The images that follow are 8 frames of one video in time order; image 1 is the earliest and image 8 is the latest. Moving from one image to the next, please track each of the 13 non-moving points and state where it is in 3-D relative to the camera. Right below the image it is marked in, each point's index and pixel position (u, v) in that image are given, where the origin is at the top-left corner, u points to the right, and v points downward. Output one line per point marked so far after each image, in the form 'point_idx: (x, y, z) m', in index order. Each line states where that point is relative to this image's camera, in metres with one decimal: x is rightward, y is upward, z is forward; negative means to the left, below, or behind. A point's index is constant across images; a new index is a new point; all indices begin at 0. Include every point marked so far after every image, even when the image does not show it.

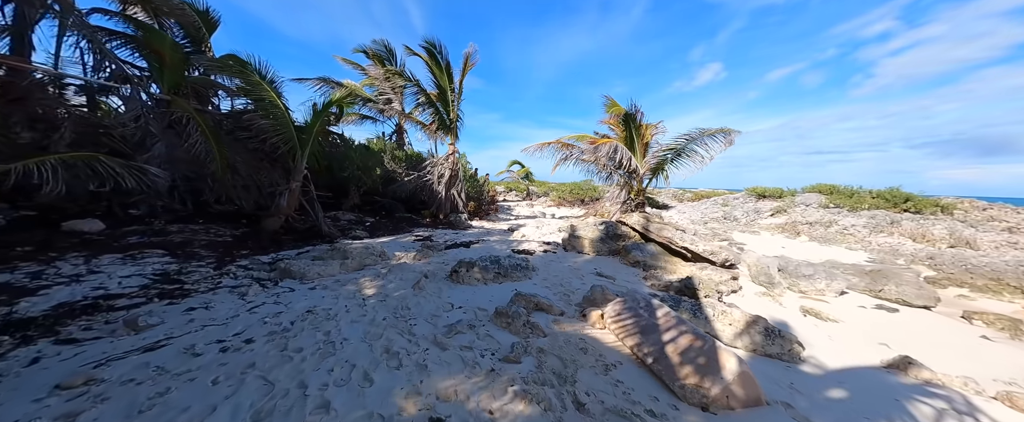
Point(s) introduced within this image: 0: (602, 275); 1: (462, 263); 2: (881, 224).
0: (+1.3, -0.9, +4.0) m
1: (-0.7, -0.8, +4.1) m
2: (+9.9, -0.3, +7.3) m
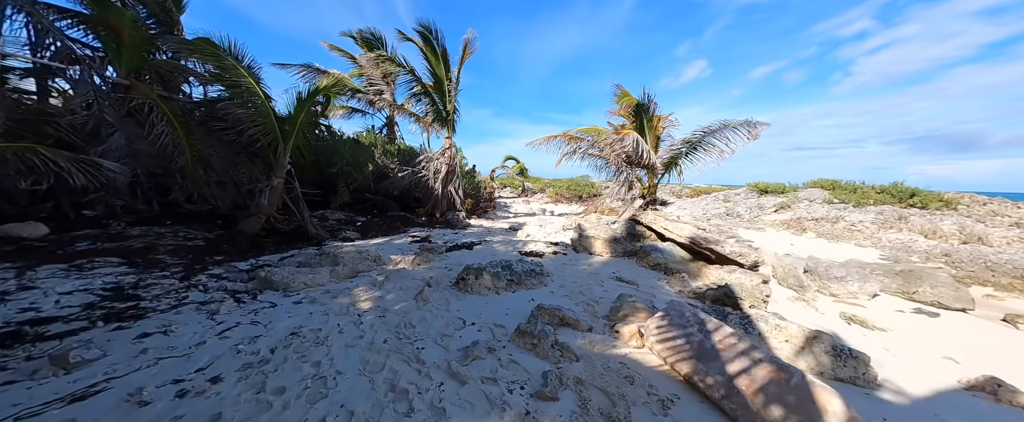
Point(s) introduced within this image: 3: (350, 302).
0: (+1.4, -0.9, +3.7) m
1: (-0.6, -0.7, +3.6) m
2: (+10.0, -0.2, +7.2) m
3: (-1.8, -1.0, +3.1) m
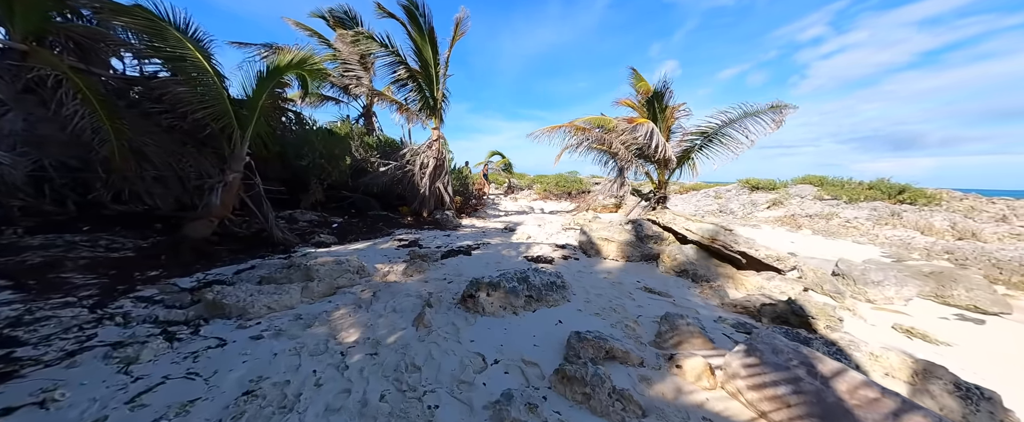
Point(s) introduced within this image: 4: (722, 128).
0: (+1.6, -0.9, +3.2) m
1: (-0.4, -0.8, +3.0) m
2: (+9.8, -0.1, +7.4) m
3: (-1.6, -1.0, +2.4) m
4: (+3.7, +1.5, +4.9) m
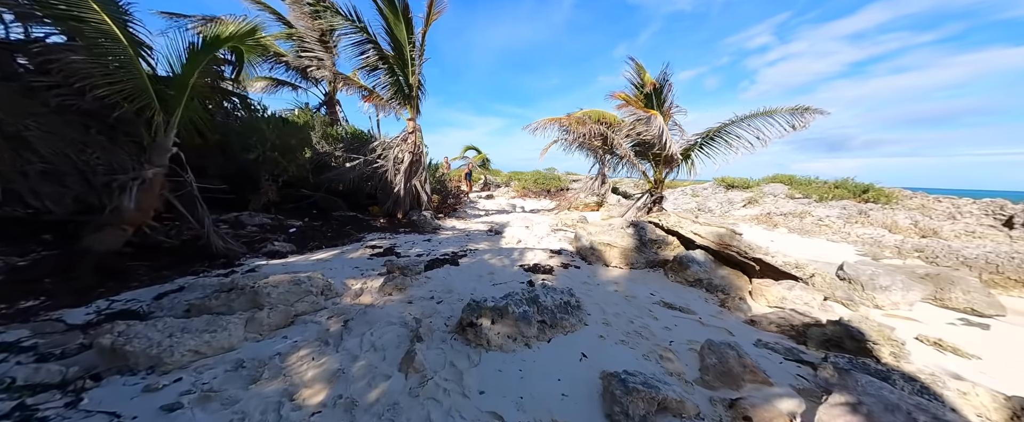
0: (+1.6, -1.0, +2.9) m
1: (-0.3, -0.8, +2.5) m
2: (+9.4, -0.1, +7.8) m
3: (-1.4, -1.1, +1.7) m
4: (+3.6, +1.4, +4.7) m
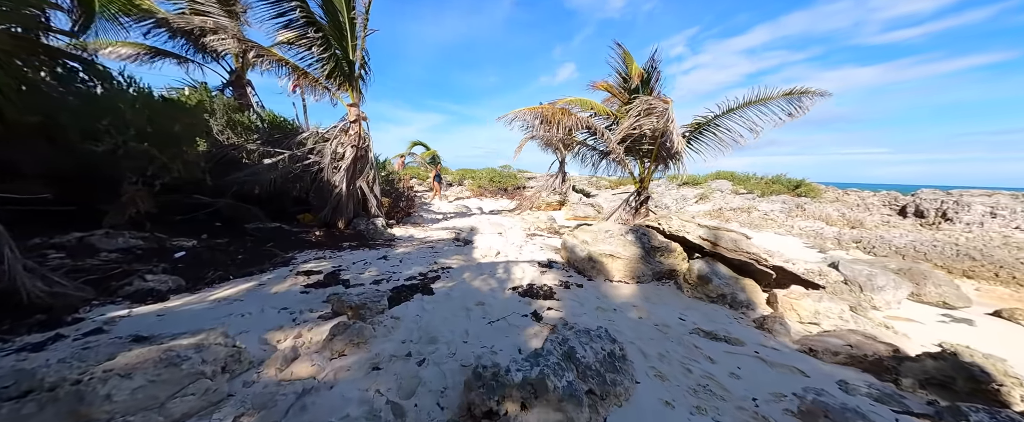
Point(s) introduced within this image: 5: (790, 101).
0: (+1.7, -1.1, +2.4) m
1: (-0.1, -1.0, +1.6) m
2: (+8.5, +0.1, +8.6) m
3: (-1.1, -1.3, +0.7) m
4: (+3.3, +1.4, +4.5) m
5: (+3.5, +1.5, +3.7) m
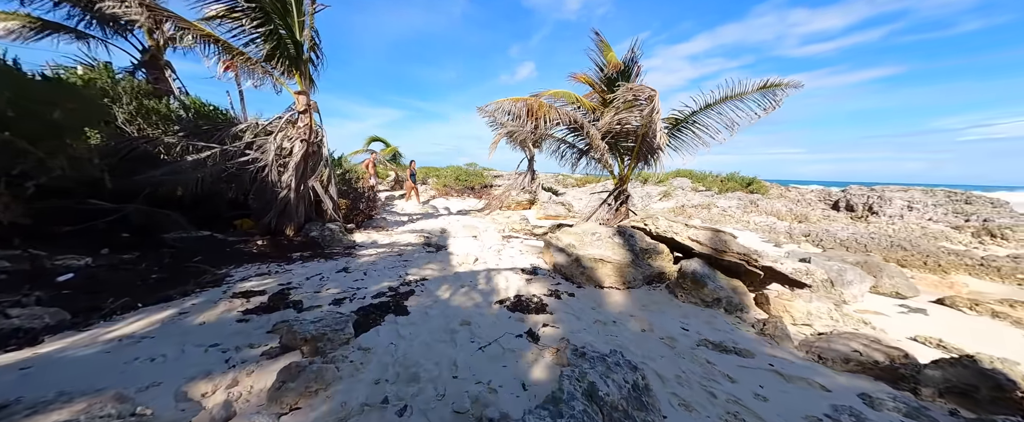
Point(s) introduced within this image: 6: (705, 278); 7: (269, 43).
0: (+1.7, -1.1, +2.2) m
1: (-0.1, -1.1, +1.3) m
2: (+7.7, +0.2, +9.2) m
3: (-0.9, -1.4, +0.2) m
4: (+2.9, +1.4, +4.5) m
5: (+3.3, +1.5, +3.7) m
6: (+2.2, -0.7, +3.1) m
7: (-4.1, +2.8, +4.7) m
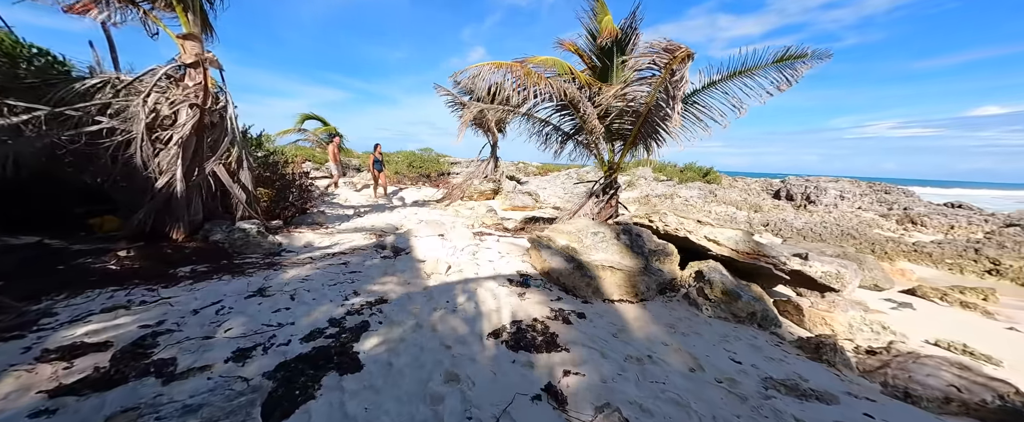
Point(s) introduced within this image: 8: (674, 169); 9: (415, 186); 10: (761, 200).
0: (+1.8, -1.1, +1.7) m
1: (+0.2, -1.1, +0.5) m
2: (+6.6, +0.5, +9.5) m
3: (-0.4, -1.5, -0.6) m
4: (+2.6, +1.5, +4.0) m
5: (+3.1, +1.6, +3.3) m
6: (+2.1, -0.7, +2.7) m
7: (-4.3, +2.8, +3.1) m
8: (+6.8, +1.7, +11.8) m
9: (-4.1, +1.1, +12.2) m
10: (+7.9, +0.3, +8.9) m
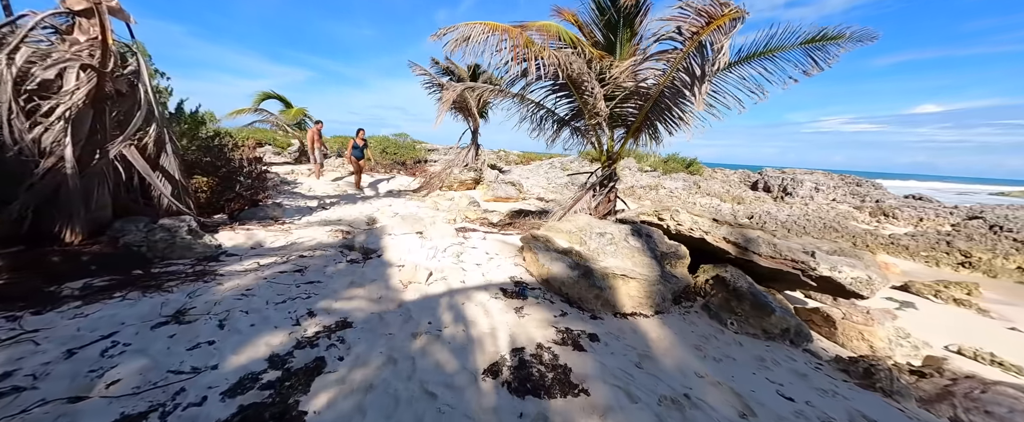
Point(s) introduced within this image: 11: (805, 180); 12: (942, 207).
0: (+1.8, -1.2, +1.4) m
1: (+0.4, -1.2, +0.1) m
2: (+6.0, +0.8, +9.4) m
3: (-0.2, -1.7, -1.1) m
4: (+2.5, +1.6, +3.7) m
5: (+3.1, +1.6, +3.0) m
6: (+2.1, -0.7, +2.3) m
7: (-4.3, +2.9, +2.1) m
8: (+6.1, +2.1, +11.7) m
9: (-4.9, +1.5, +11.3) m
10: (+7.4, +0.6, +9.0) m
11: (+9.5, +1.0, +9.2) m
12: (+10.8, +0.1, +7.1) m
